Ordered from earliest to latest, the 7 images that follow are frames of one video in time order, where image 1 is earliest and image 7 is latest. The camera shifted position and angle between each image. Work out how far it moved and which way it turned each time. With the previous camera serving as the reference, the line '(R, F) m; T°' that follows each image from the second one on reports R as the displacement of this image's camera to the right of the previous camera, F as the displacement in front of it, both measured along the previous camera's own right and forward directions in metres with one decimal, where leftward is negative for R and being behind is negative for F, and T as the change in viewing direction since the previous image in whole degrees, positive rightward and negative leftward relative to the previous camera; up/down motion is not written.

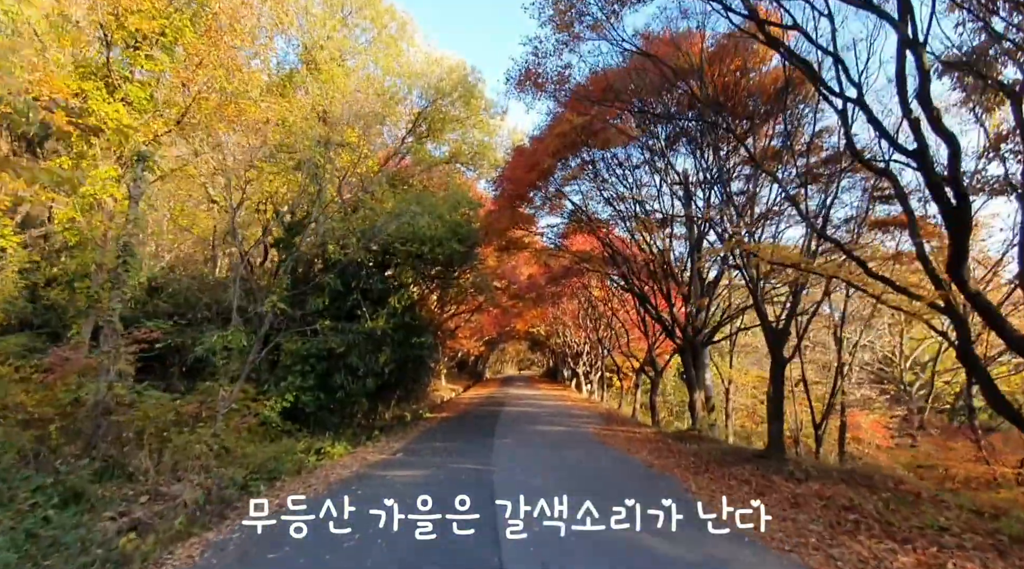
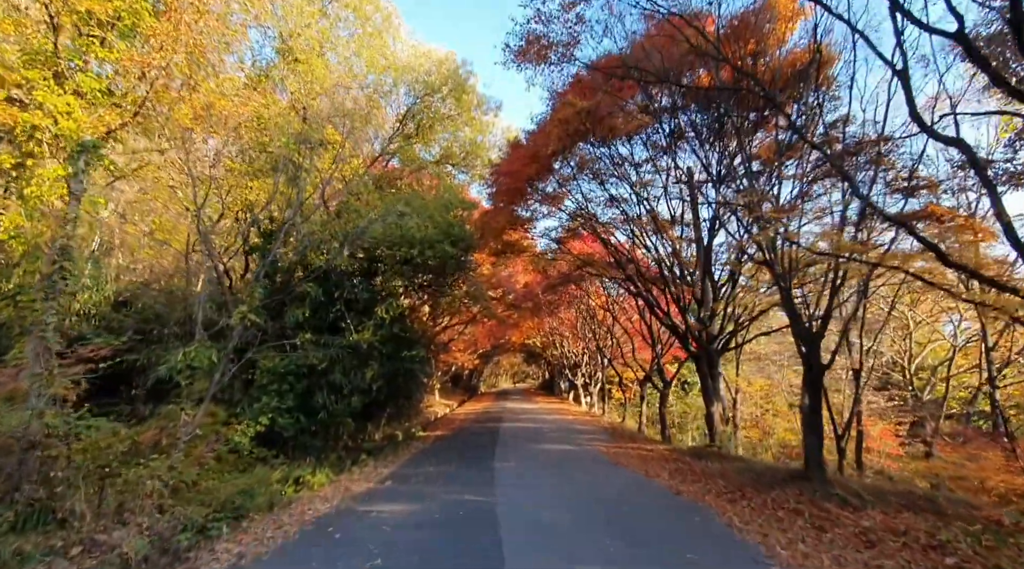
(-0.1, +1.2) m; +1°
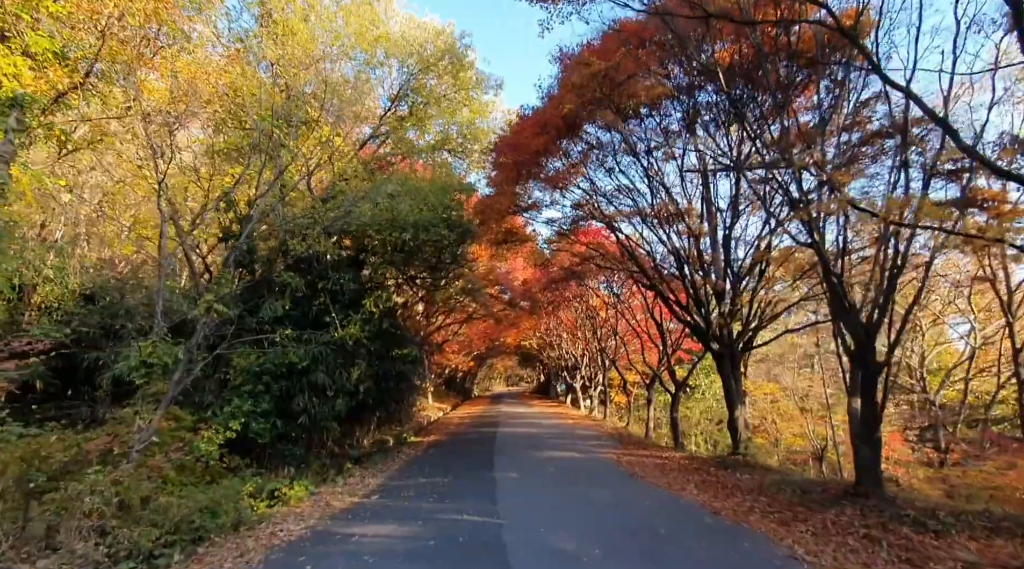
(-0.2, +1.2) m; +1°
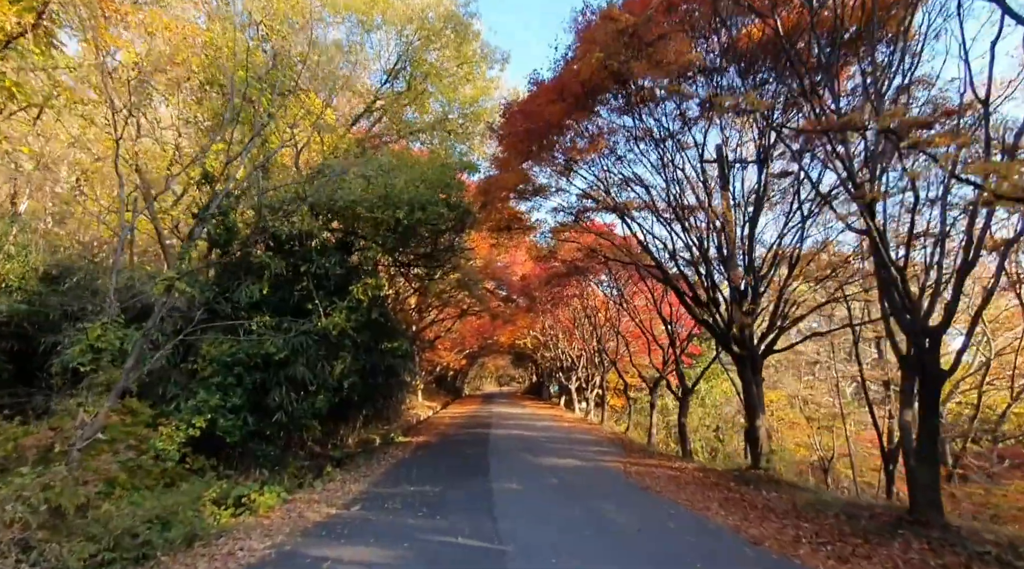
(-0.2, +1.1) m; +1°
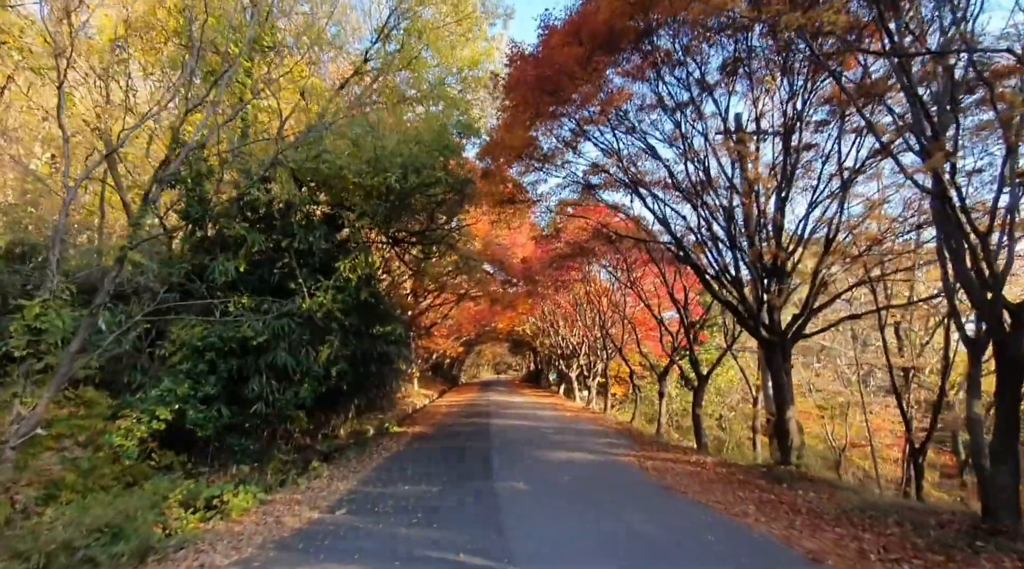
(-0.1, +1.0) m; 0°
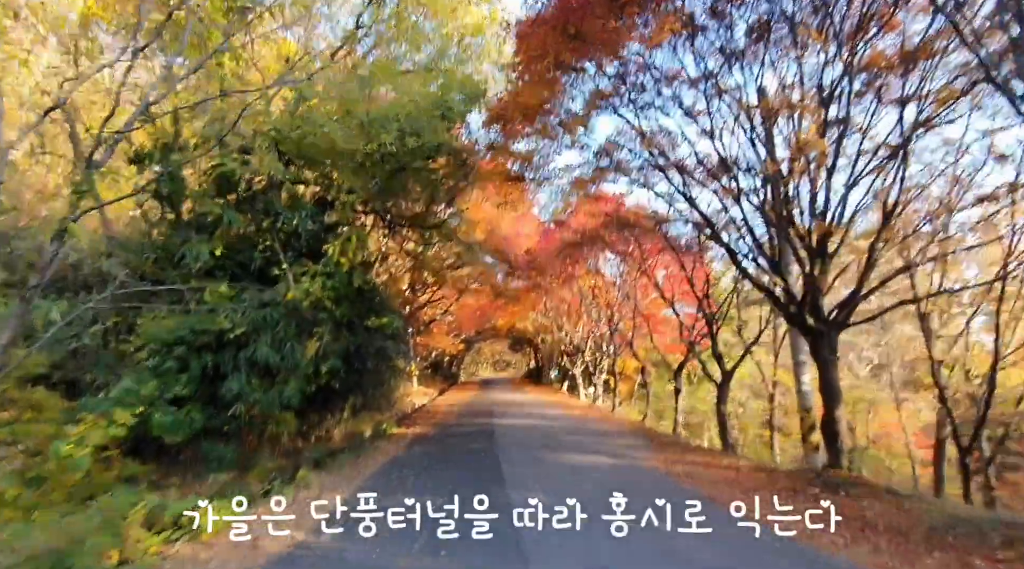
(-0.2, +1.1) m; 0°
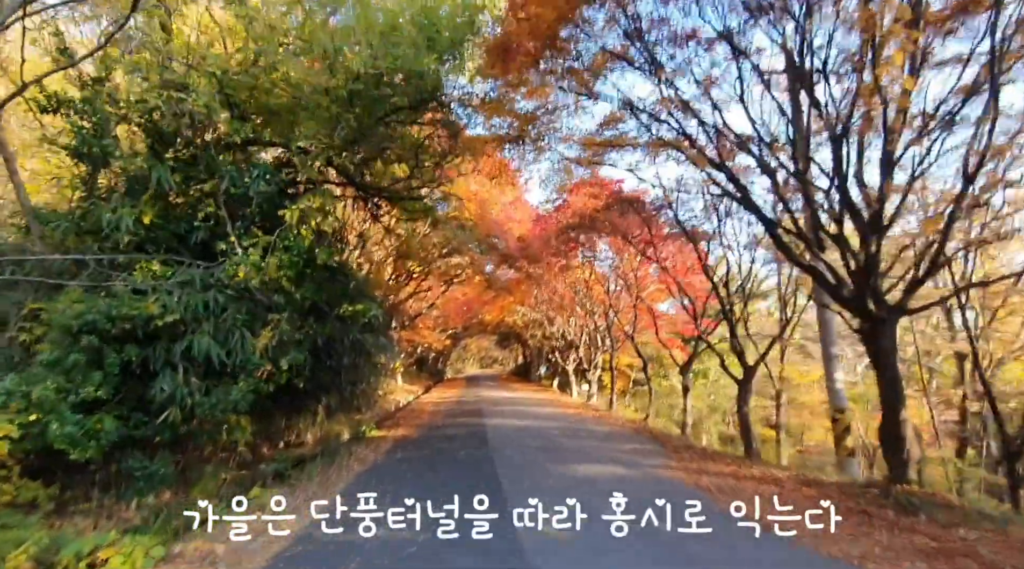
(-0.1, +1.5) m; +1°
